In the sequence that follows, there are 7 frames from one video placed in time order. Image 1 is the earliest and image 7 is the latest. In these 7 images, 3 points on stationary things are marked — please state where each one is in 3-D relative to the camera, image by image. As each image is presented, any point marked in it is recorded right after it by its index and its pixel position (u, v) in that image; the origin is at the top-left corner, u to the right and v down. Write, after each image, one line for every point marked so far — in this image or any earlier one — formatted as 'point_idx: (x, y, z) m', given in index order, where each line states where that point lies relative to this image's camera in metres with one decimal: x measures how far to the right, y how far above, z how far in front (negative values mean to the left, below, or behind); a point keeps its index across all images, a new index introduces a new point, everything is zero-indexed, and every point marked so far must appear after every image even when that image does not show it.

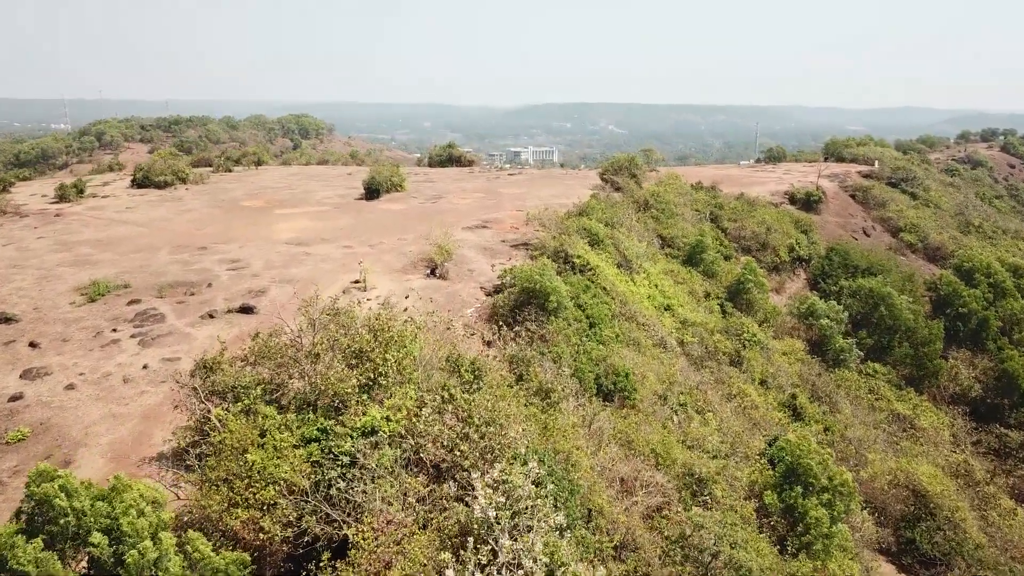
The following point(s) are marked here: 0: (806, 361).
0: (+5.3, -1.3, +14.5) m
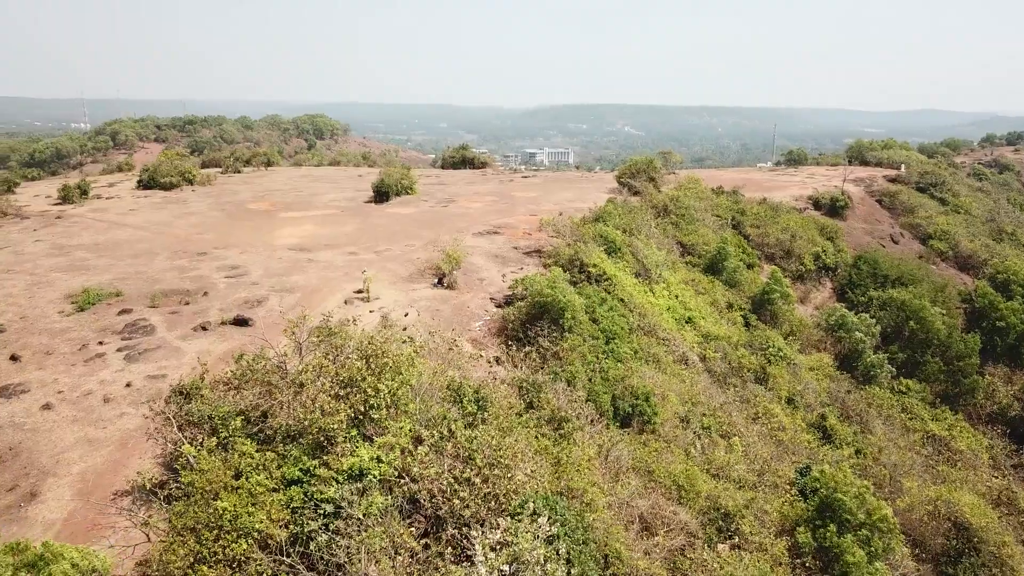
0: (+5.5, -1.5, +13.7) m
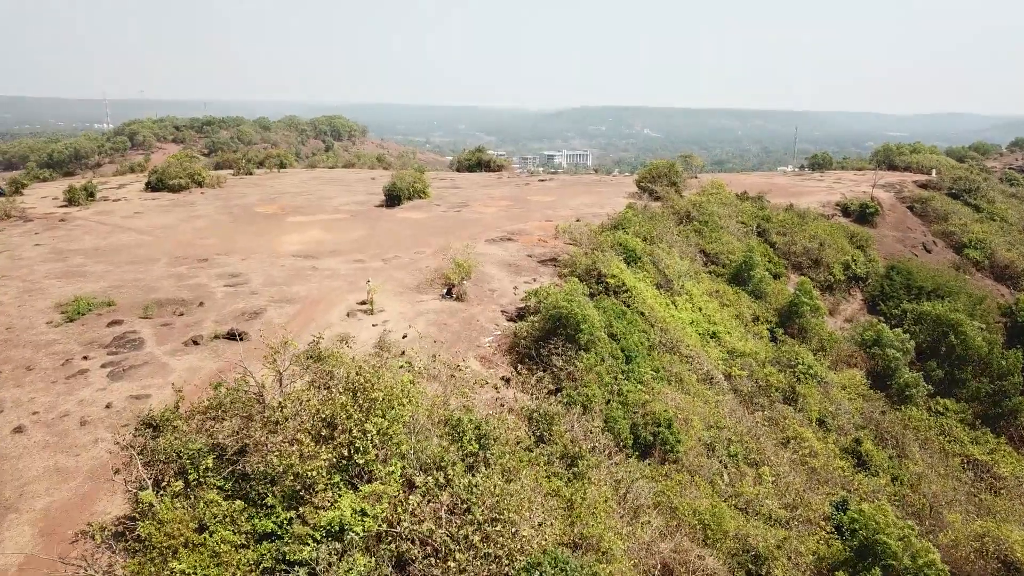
0: (+5.7, -1.7, +12.9) m
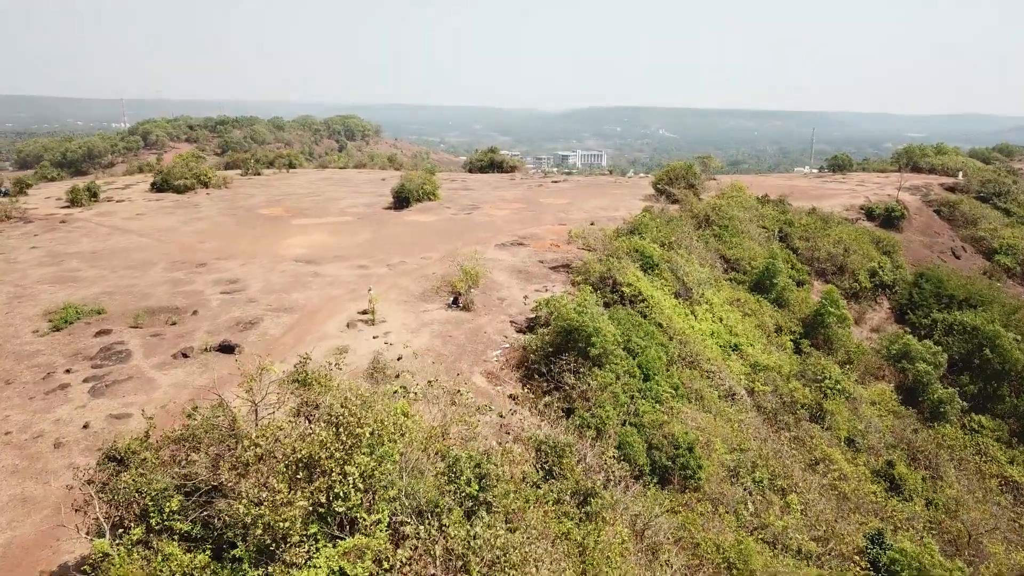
0: (+5.9, -1.9, +12.2) m
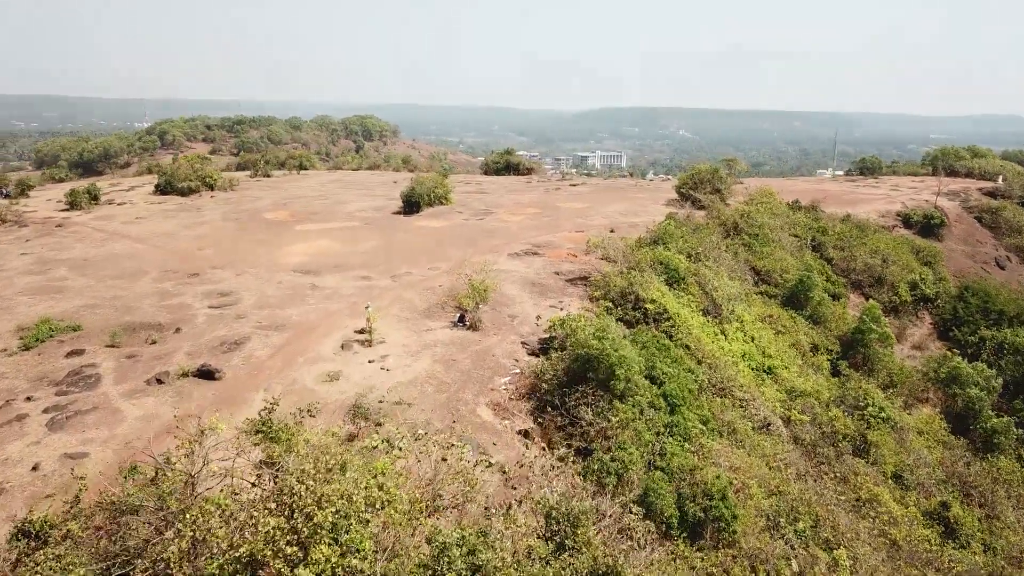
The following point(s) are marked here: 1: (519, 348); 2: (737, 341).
0: (+6.0, -2.2, +11.1) m
1: (+0.1, -0.7, +9.2) m
2: (+3.1, -0.7, +11.2) m
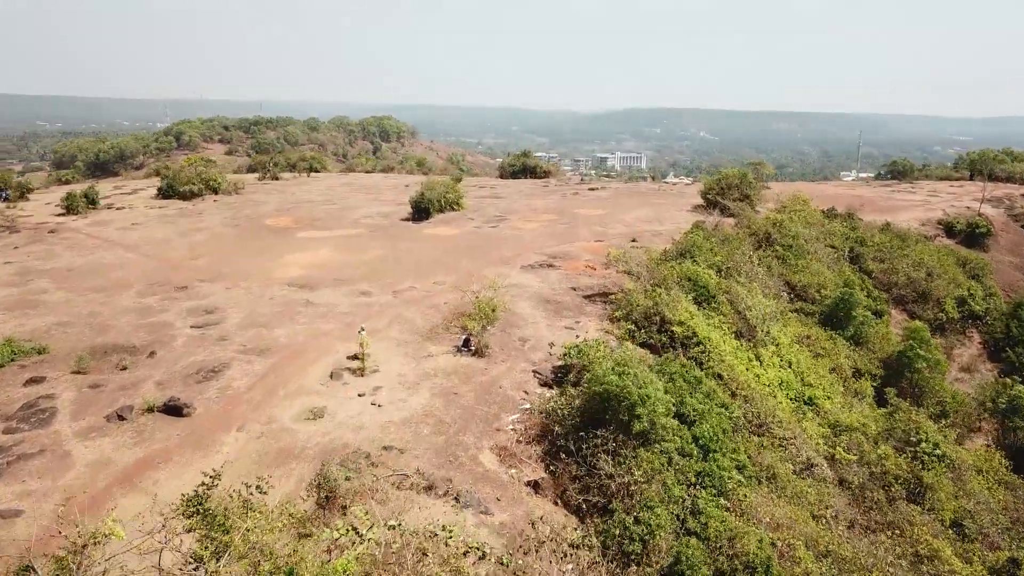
0: (+6.2, -2.4, +9.9) m
1: (+0.2, -0.9, +8.2) m
2: (+3.3, -1.0, +10.1) m
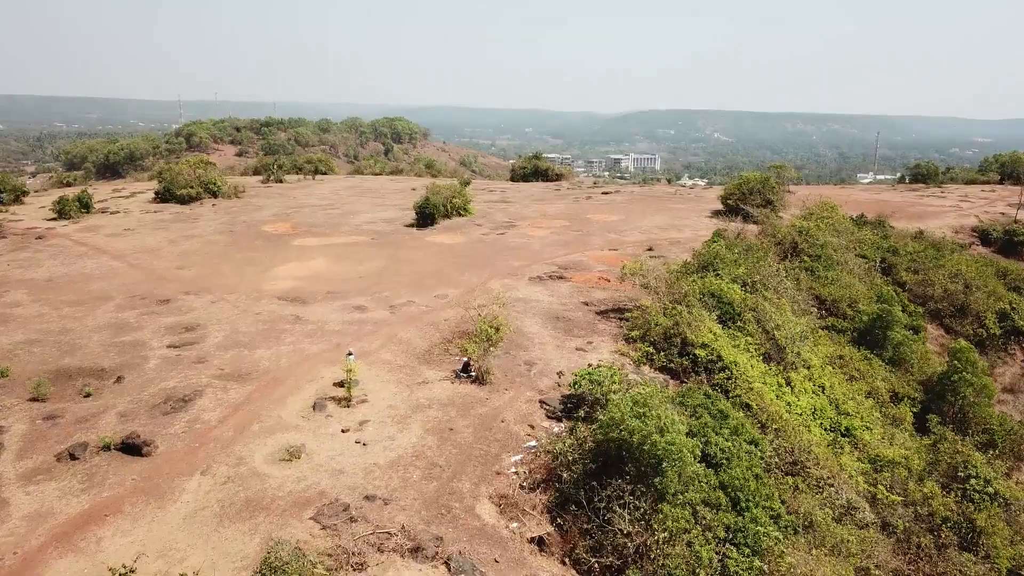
0: (+6.2, -2.6, +8.9) m
1: (+0.2, -1.1, +7.3) m
2: (+3.3, -1.2, +9.2) m
